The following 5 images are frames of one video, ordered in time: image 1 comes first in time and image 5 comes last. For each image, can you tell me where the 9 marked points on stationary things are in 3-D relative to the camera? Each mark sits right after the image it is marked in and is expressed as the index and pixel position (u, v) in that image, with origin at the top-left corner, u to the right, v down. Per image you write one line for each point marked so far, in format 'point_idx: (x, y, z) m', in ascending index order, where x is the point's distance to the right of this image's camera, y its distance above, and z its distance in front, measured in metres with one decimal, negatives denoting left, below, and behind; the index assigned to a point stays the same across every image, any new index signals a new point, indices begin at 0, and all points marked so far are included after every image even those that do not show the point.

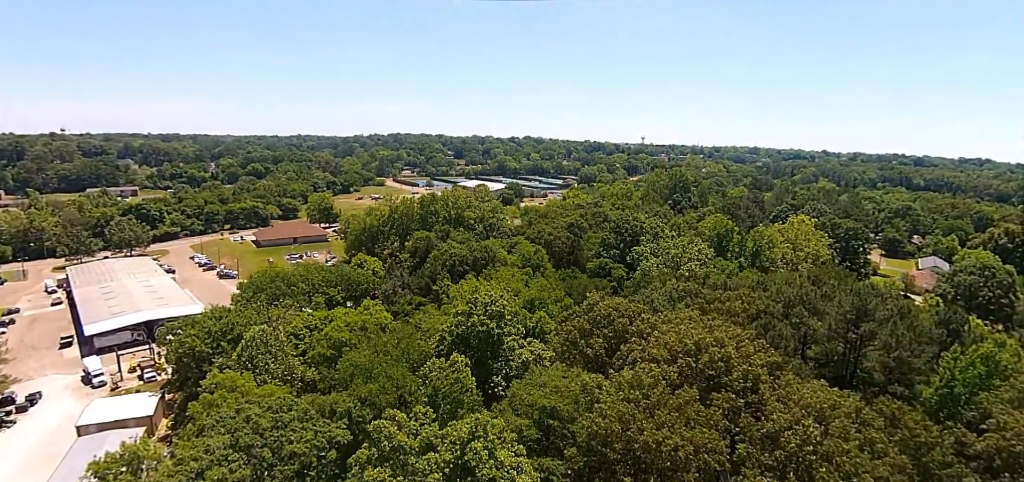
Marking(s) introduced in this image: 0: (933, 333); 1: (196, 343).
0: (+11.0, -2.5, +13.8) m
1: (-10.2, -3.3, +17.0) m
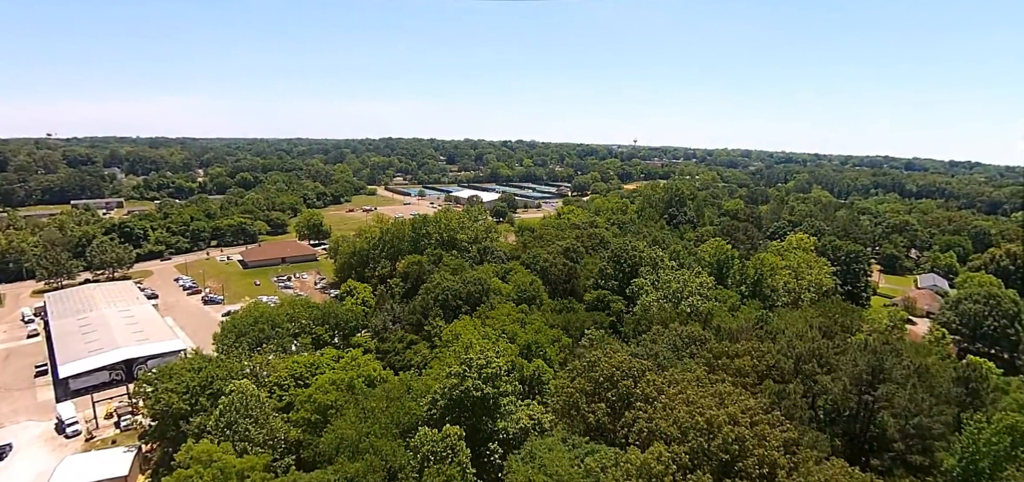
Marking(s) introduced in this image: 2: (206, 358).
0: (+10.9, -3.8, +13.1) m
1: (-10.3, -4.9, +16.0) m
2: (-10.5, -4.0, +18.1) m
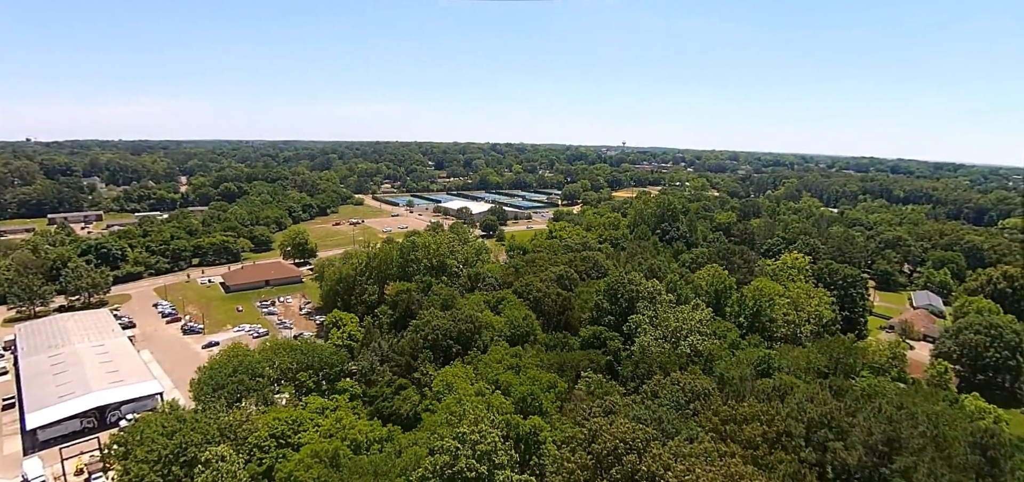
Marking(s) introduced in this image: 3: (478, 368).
0: (+10.8, -5.3, +12.4) m
1: (-10.4, -6.5, +14.9) m
2: (-10.7, -5.7, +17.0) m
3: (-1.3, -4.8, +19.8) m
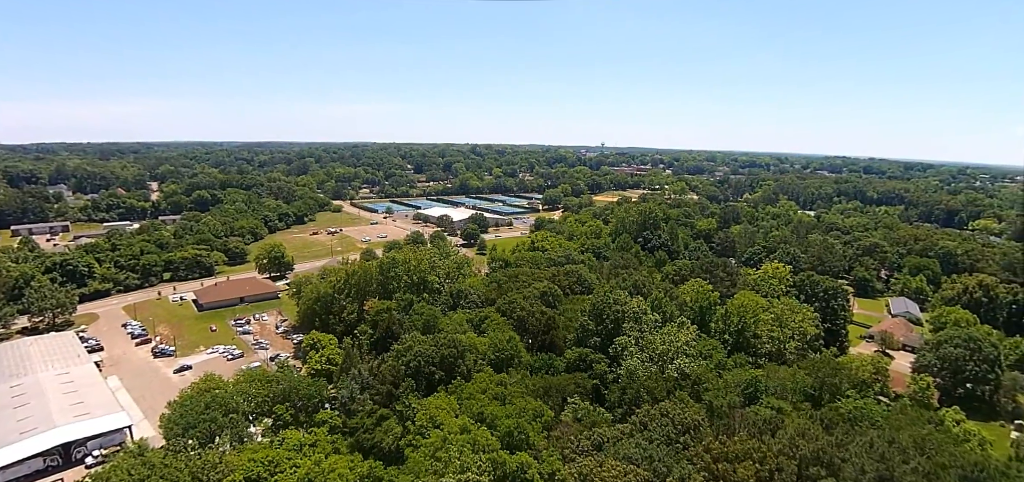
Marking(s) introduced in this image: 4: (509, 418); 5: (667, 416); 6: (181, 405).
0: (+10.6, -6.1, +12.3) m
1: (-10.8, -7.6, +14.0) m
2: (-11.1, -6.8, +16.1) m
3: (-1.8, -5.7, +19.3) m
4: (-0.1, -5.8, +17.3) m
5: (+4.7, -5.4, +16.1) m
6: (-12.2, -6.0, +19.4) m
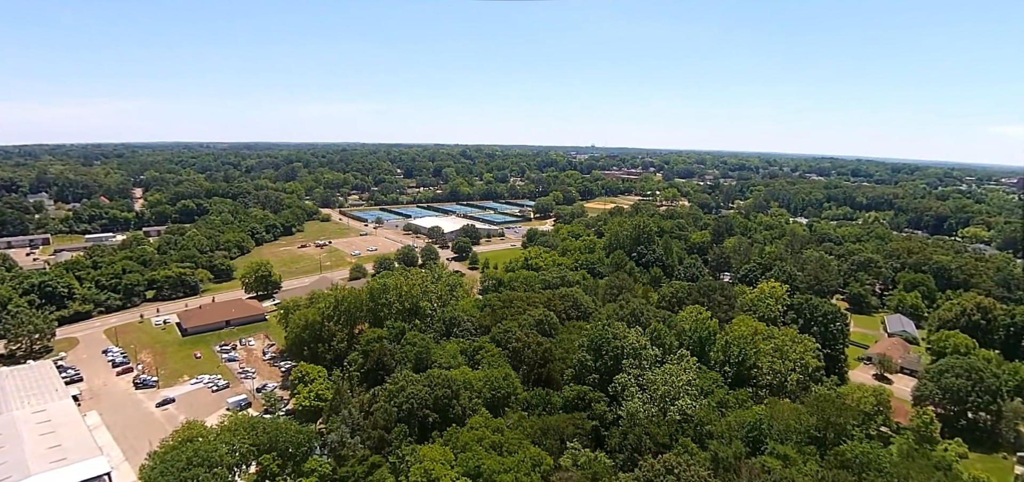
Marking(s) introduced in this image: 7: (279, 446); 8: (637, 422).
0: (+10.6, -7.5, +11.8) m
1: (-10.8, -9.2, +13.1) m
2: (-11.1, -8.3, +15.2) m
3: (-1.9, -7.2, +18.5) m
4: (-0.1, -7.3, +16.6) m
5: (+4.7, -6.8, +15.5) m
6: (-12.3, -7.6, +18.5) m
7: (-8.7, -7.6, +19.7) m
8: (+4.6, -6.6, +19.4) m
